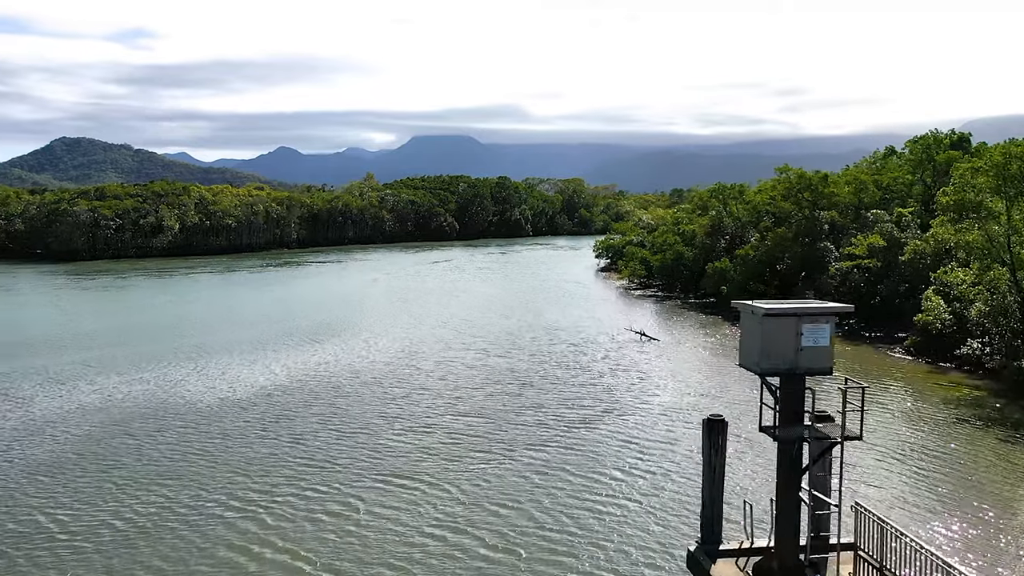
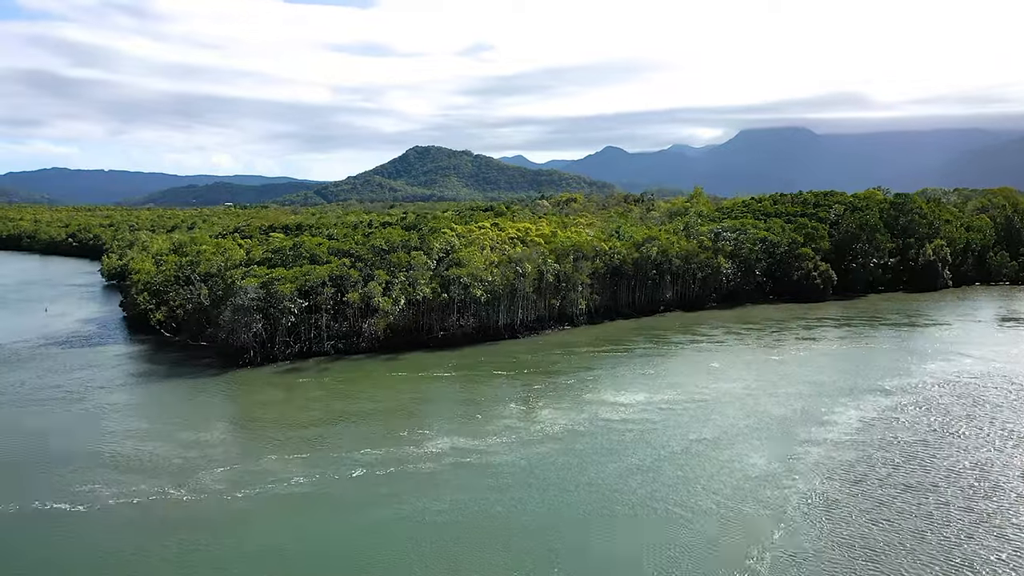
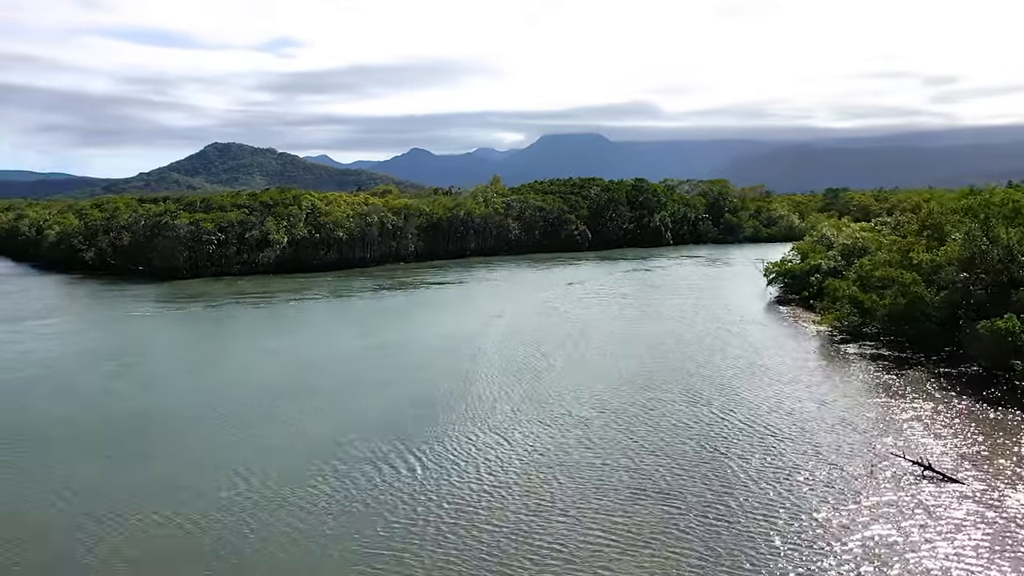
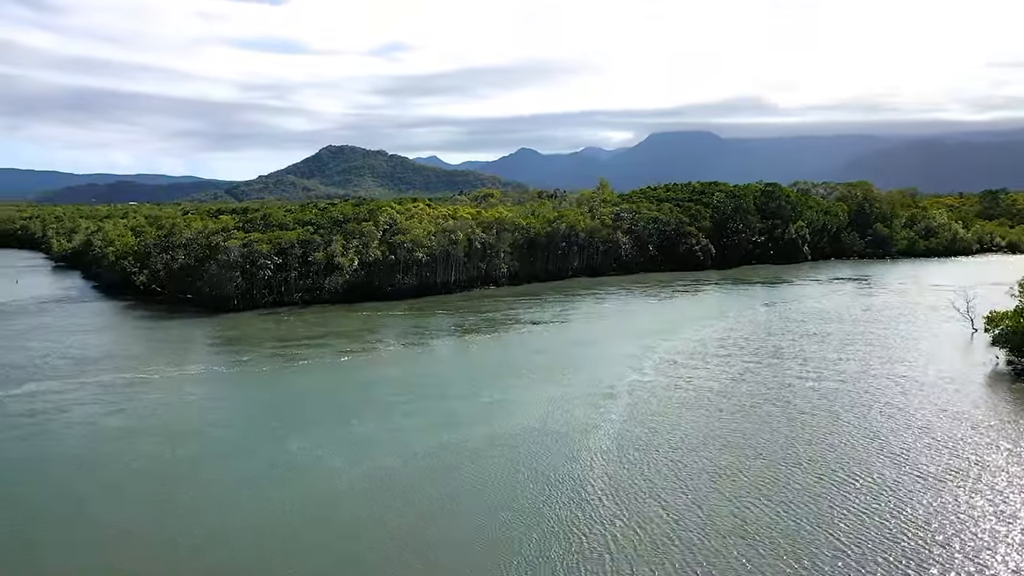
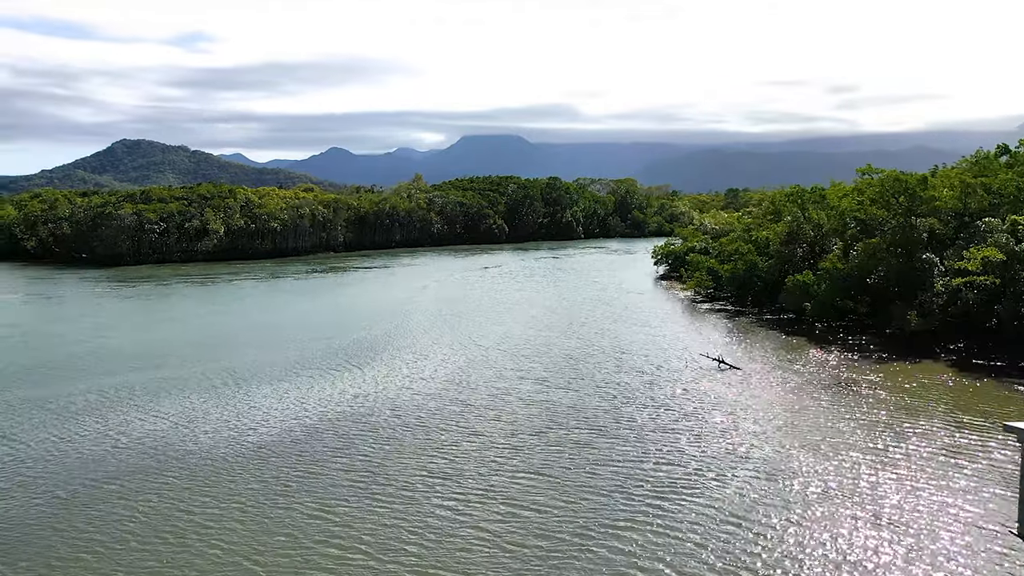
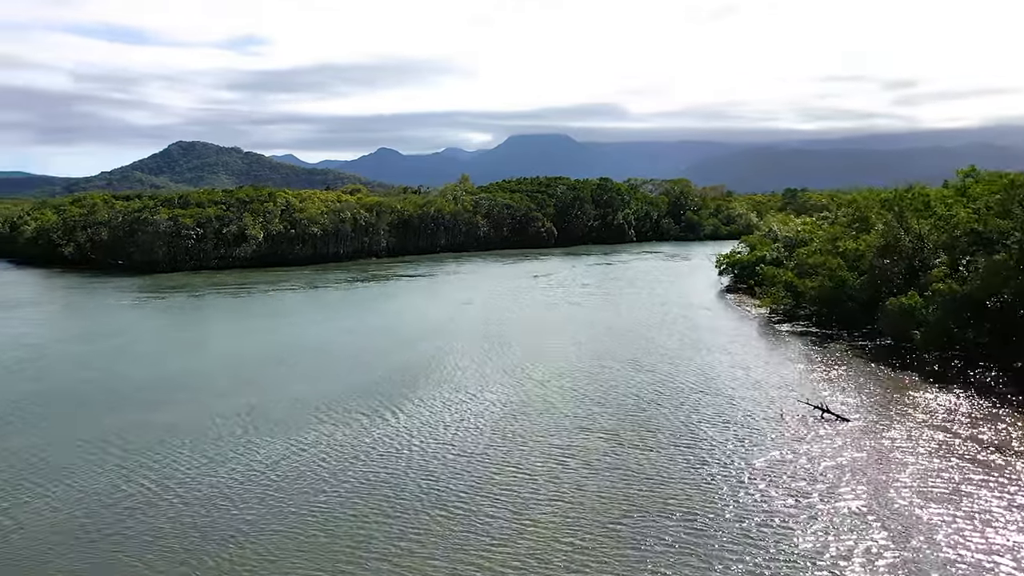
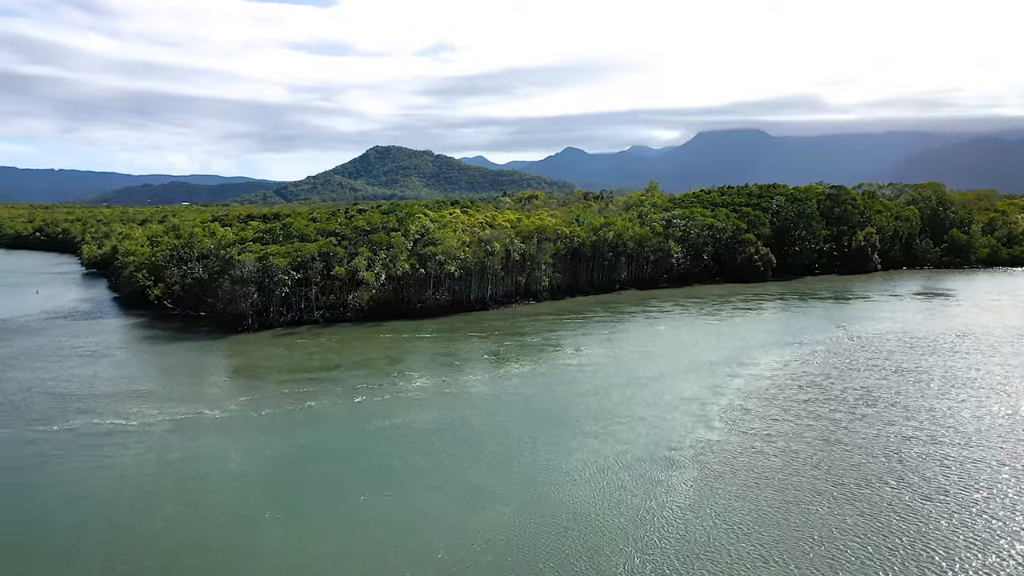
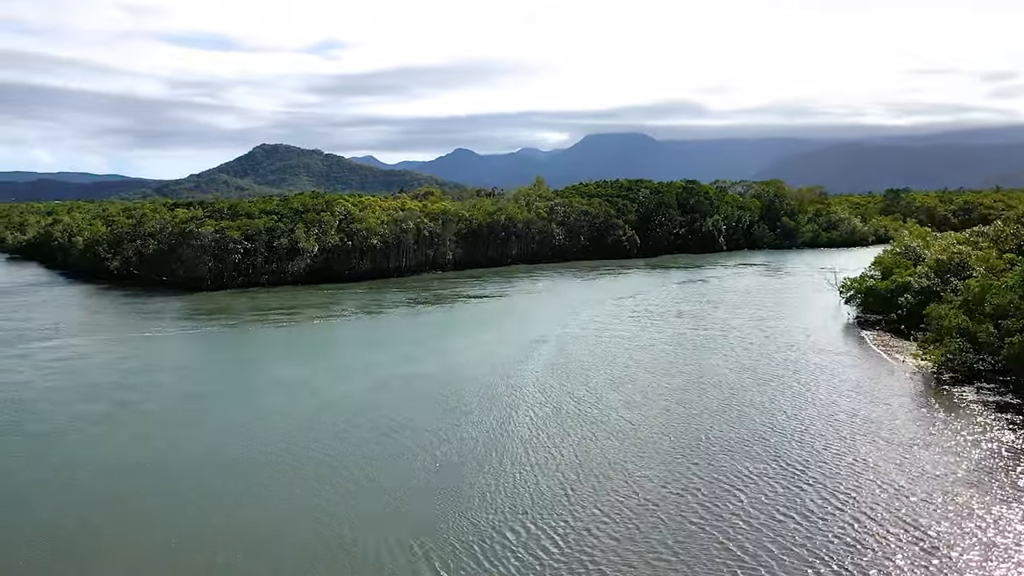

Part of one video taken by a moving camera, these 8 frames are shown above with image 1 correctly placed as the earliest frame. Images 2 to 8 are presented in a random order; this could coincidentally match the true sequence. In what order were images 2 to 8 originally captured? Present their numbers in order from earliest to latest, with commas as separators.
5, 6, 3, 8, 4, 7, 2
